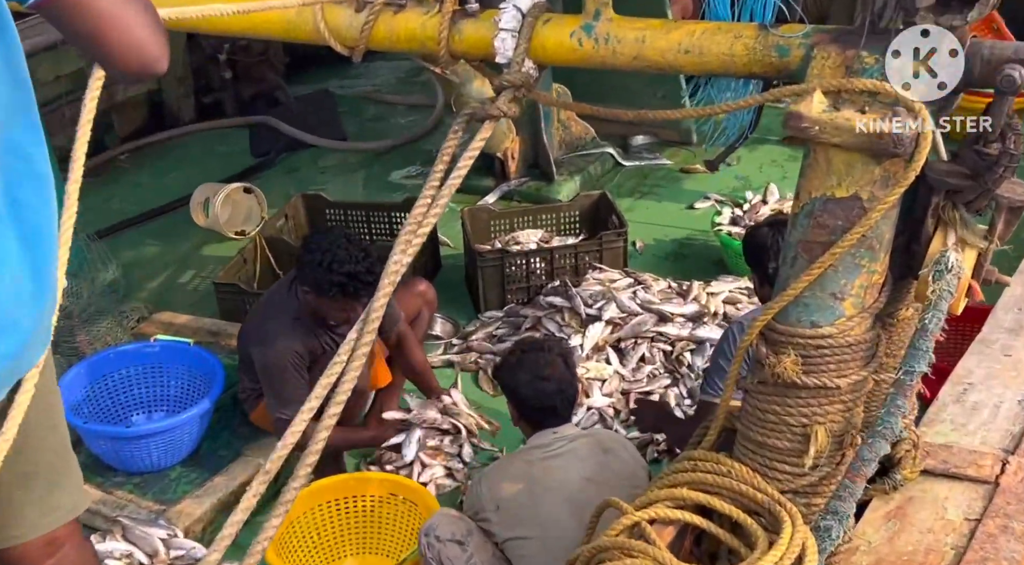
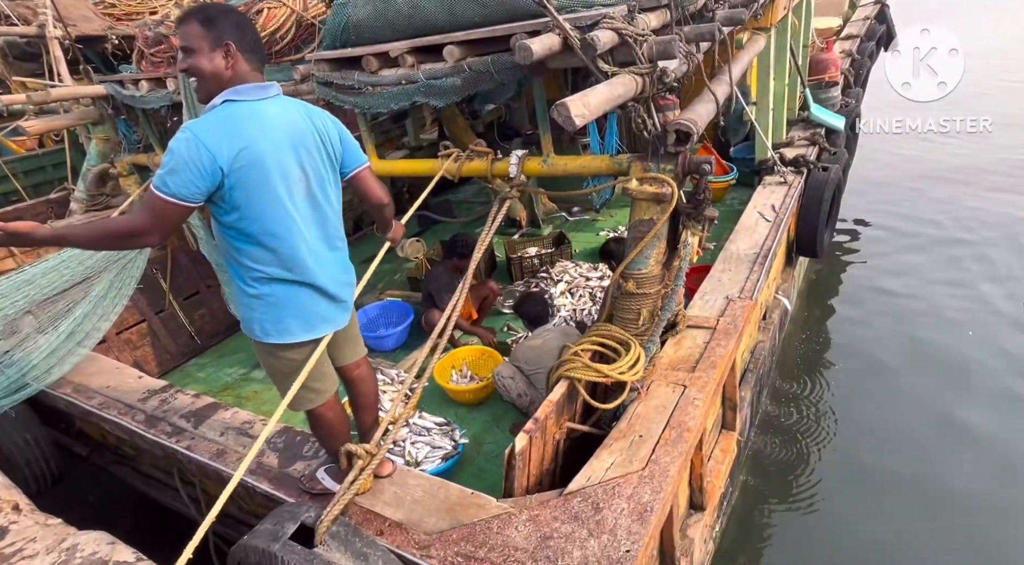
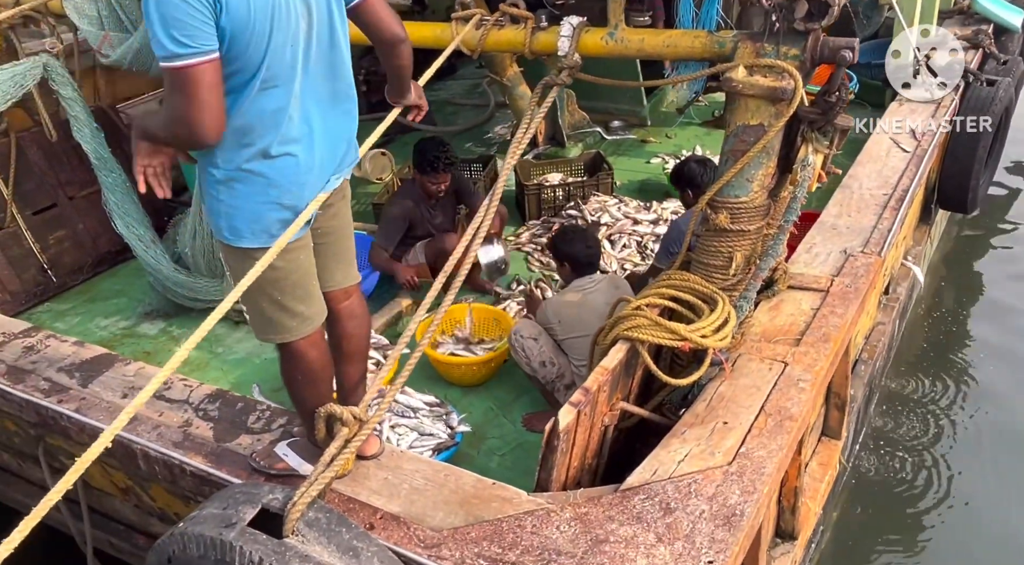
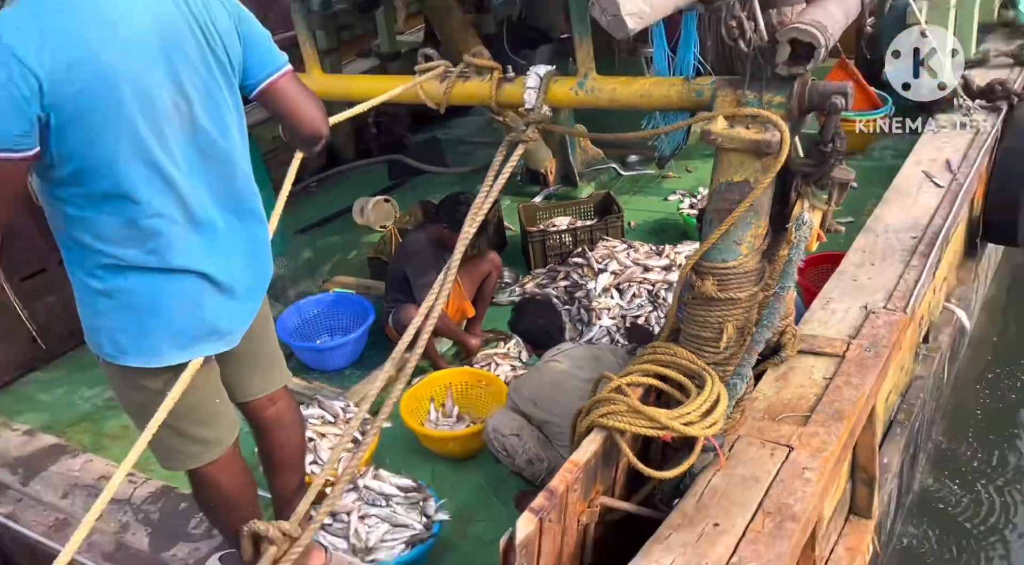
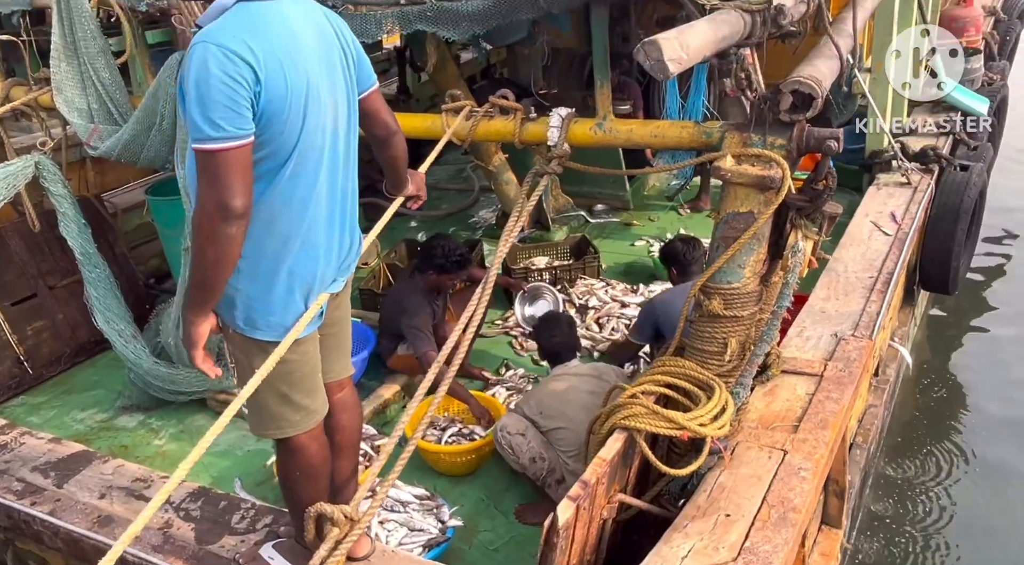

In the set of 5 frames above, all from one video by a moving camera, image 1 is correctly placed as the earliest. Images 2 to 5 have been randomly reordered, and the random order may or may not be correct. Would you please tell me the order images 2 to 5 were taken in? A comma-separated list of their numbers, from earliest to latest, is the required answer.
4, 2, 3, 5
